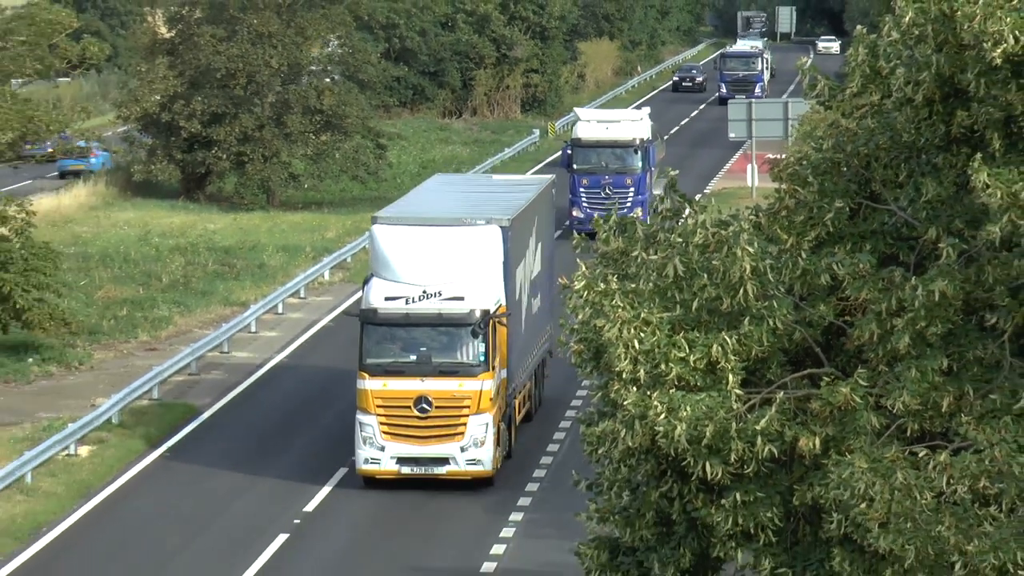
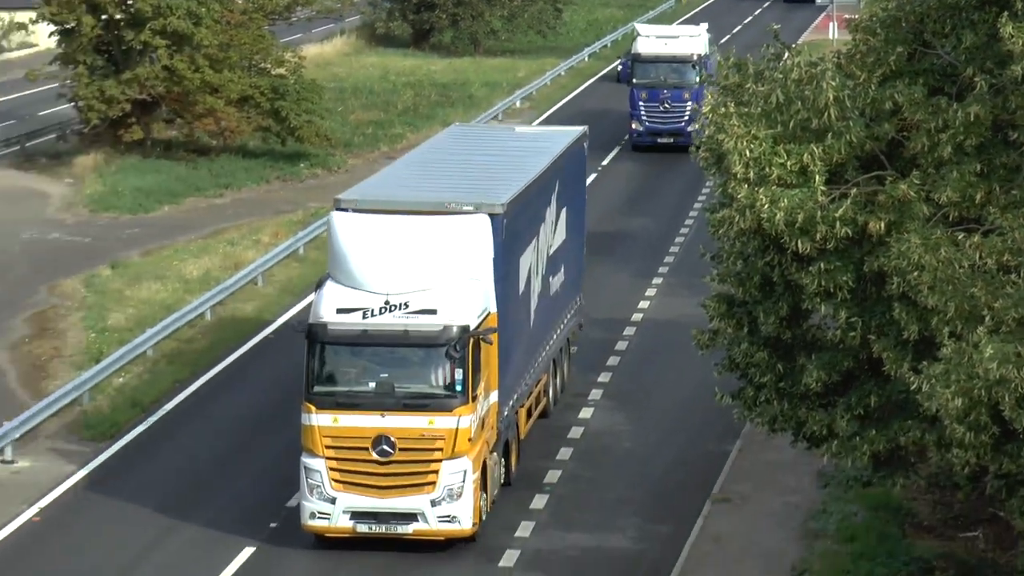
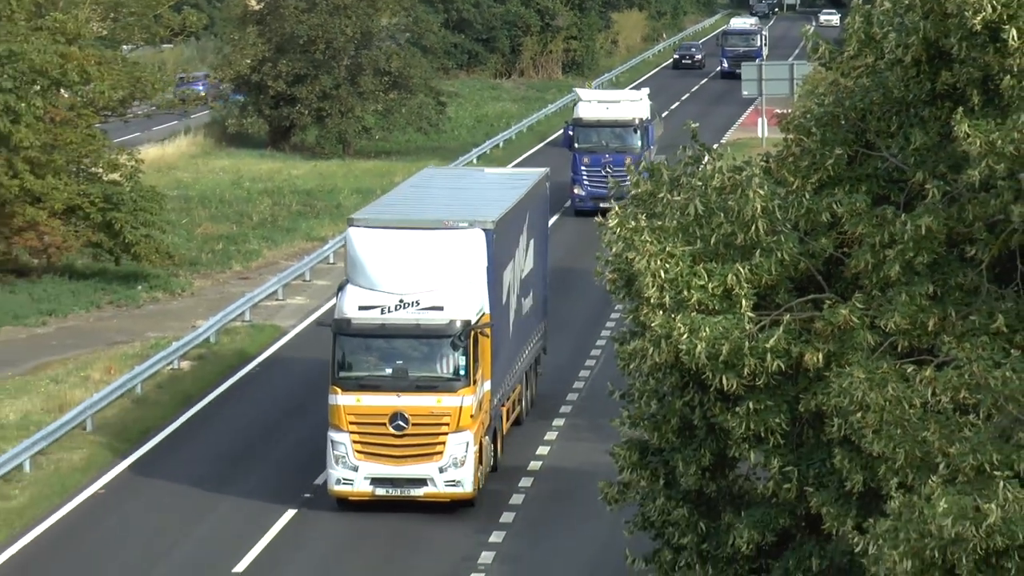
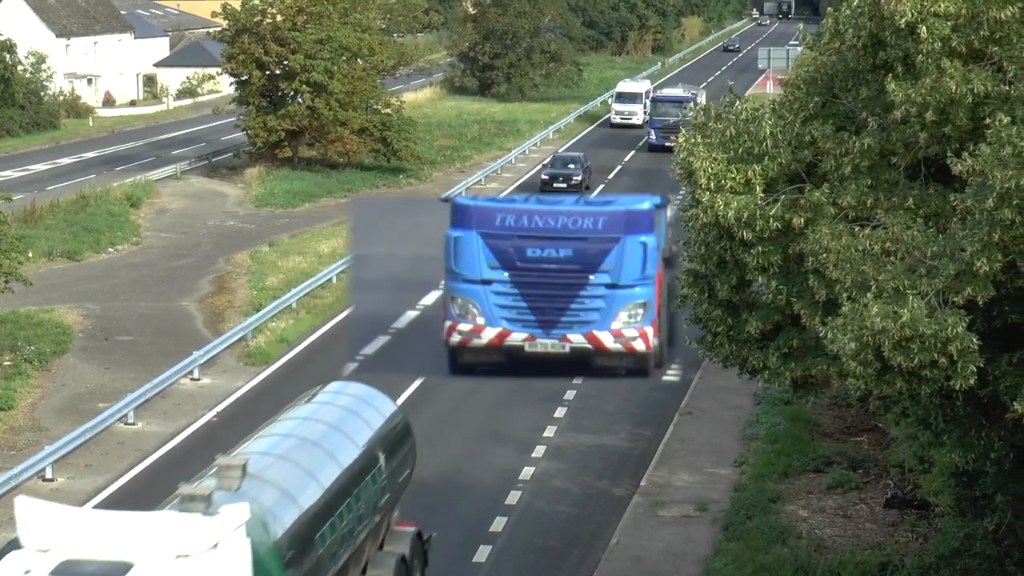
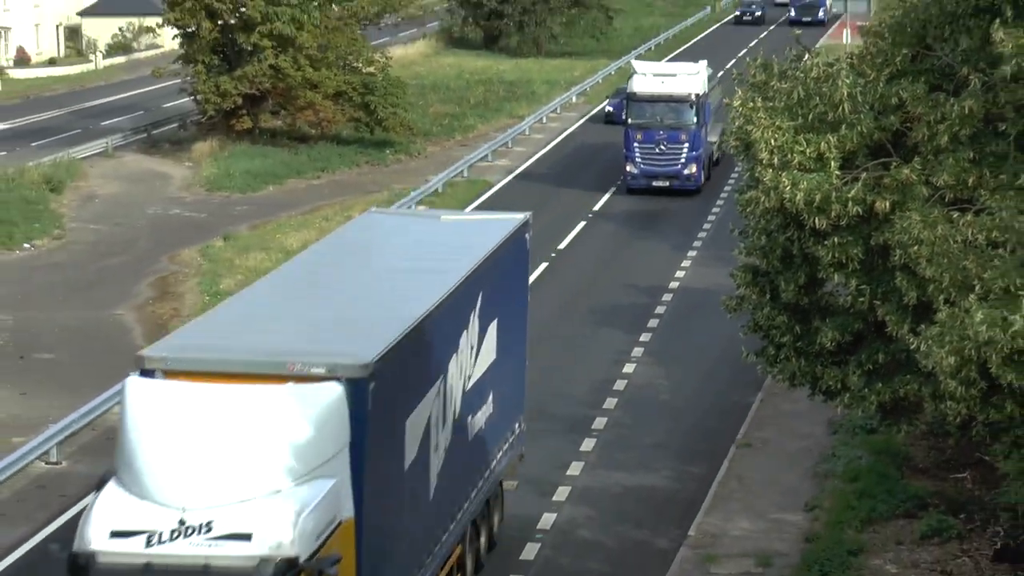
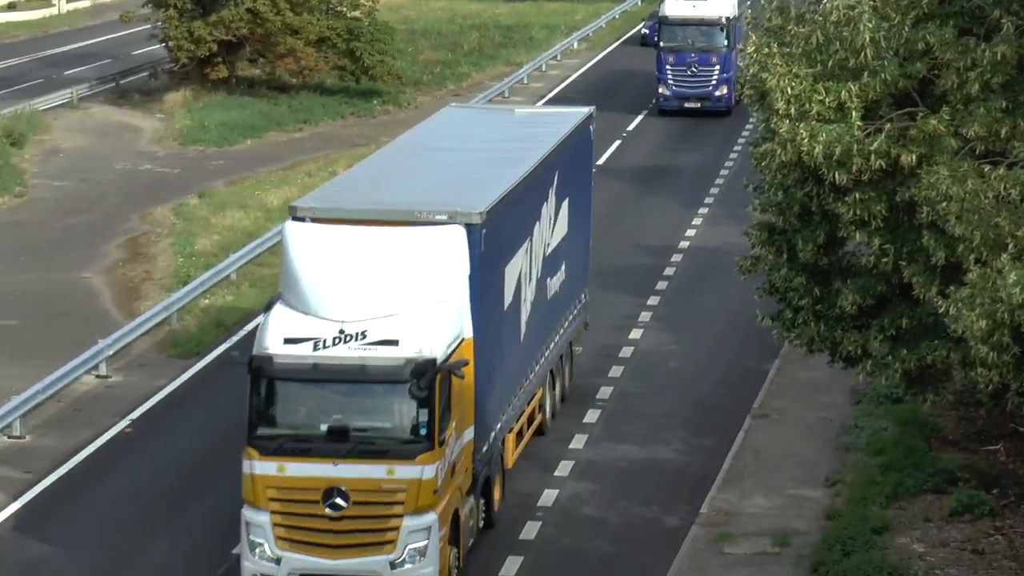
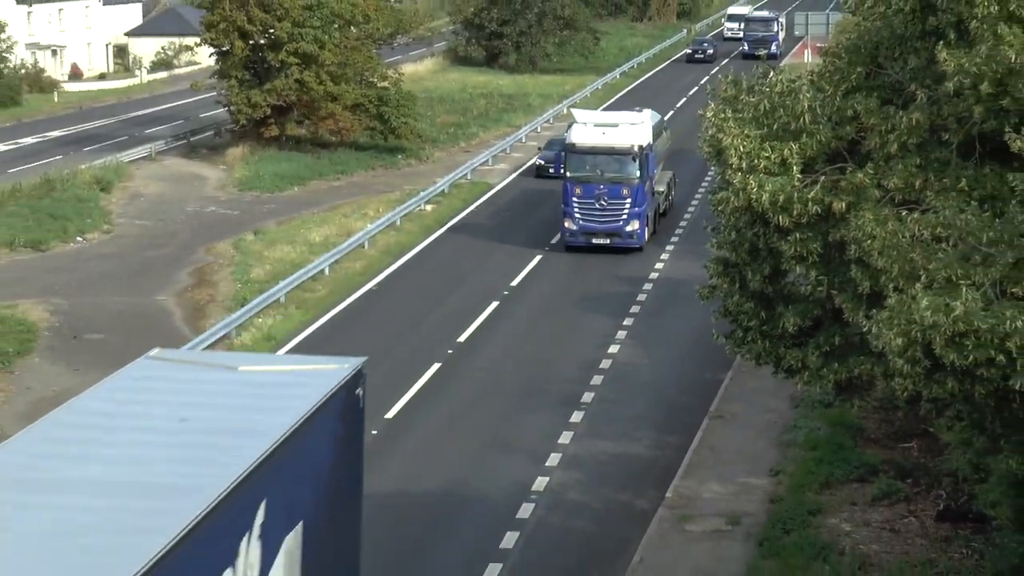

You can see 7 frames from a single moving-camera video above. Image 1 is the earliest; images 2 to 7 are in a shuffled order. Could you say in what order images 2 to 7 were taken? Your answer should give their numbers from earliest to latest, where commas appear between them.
3, 2, 6, 5, 7, 4
